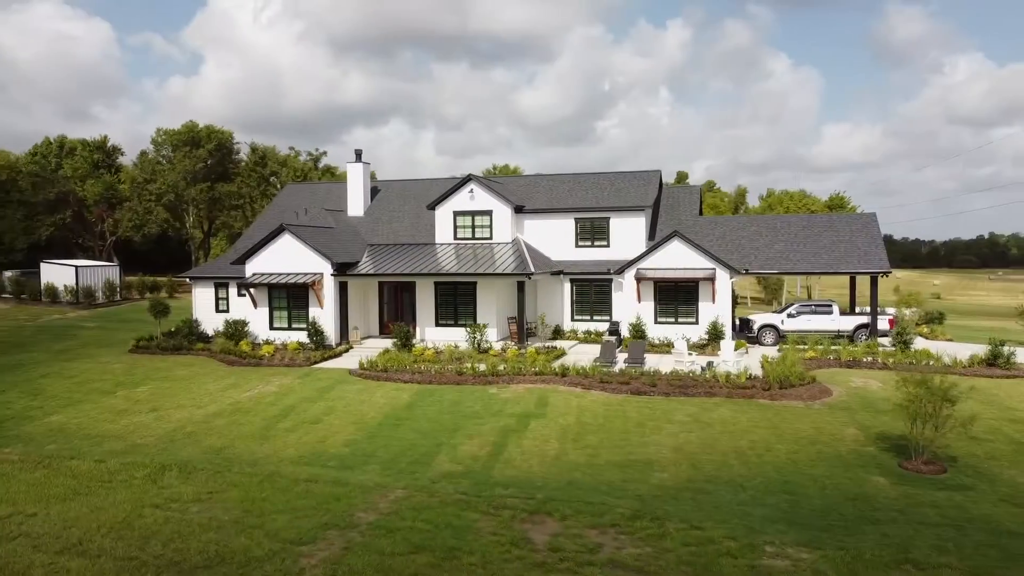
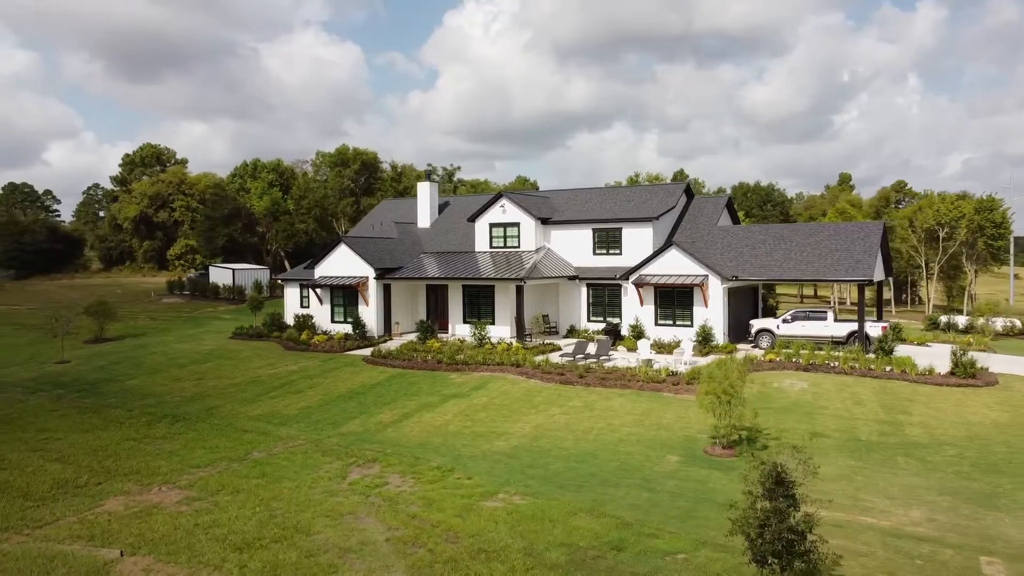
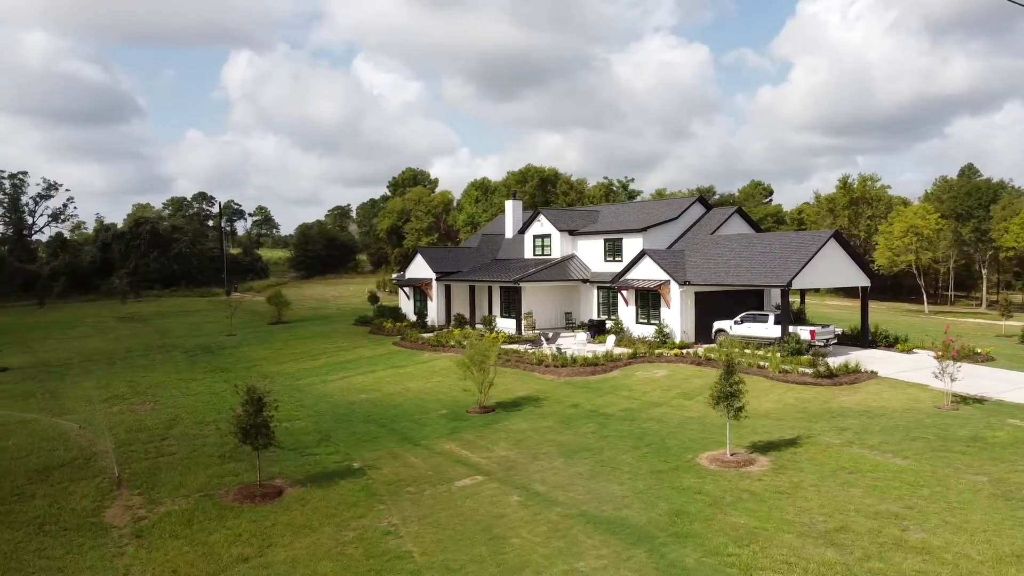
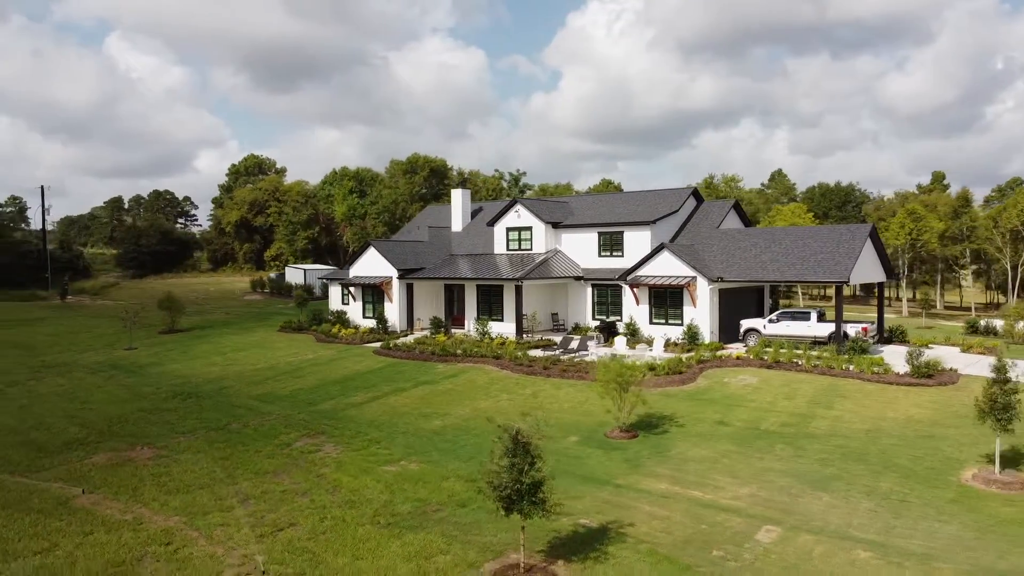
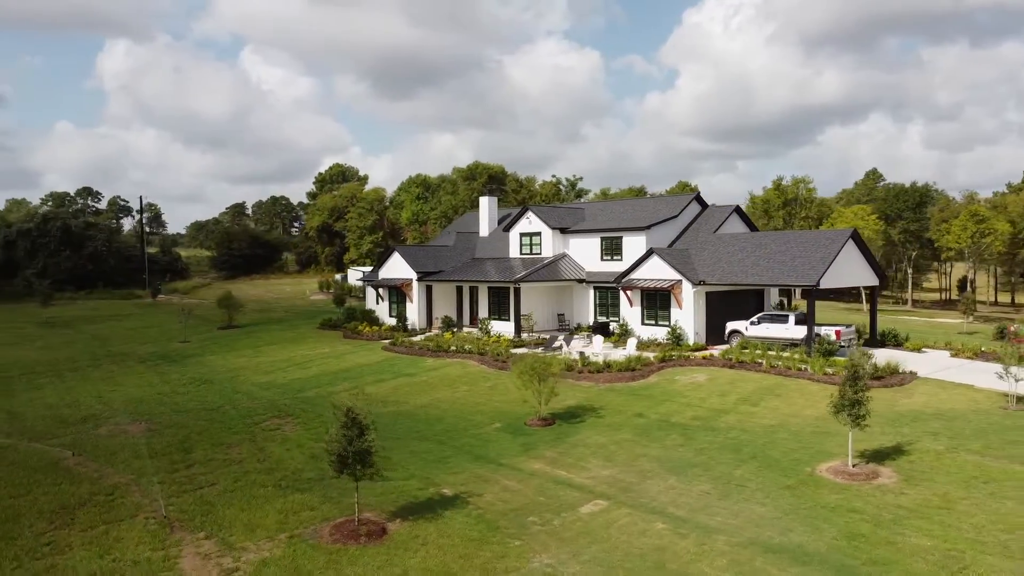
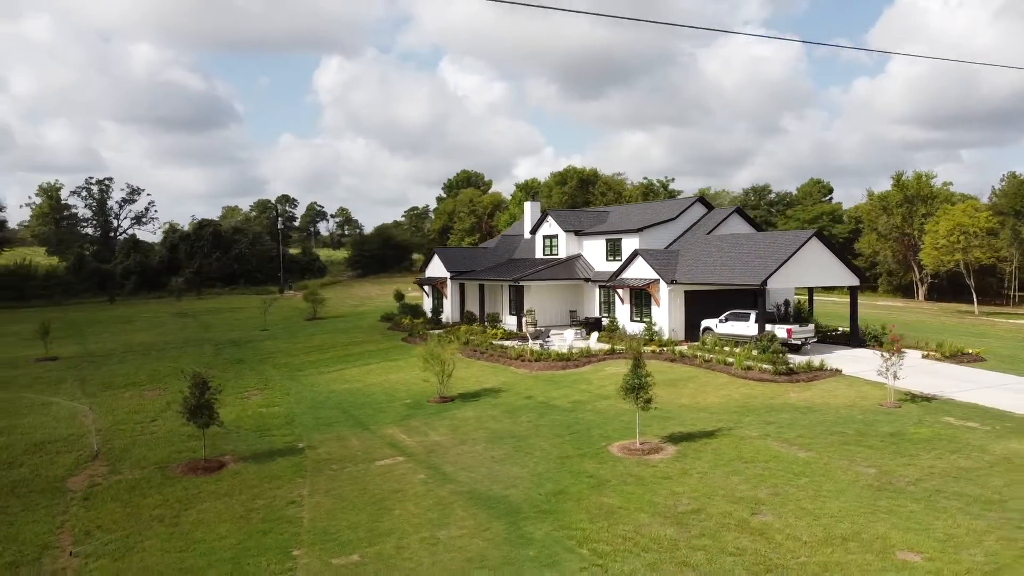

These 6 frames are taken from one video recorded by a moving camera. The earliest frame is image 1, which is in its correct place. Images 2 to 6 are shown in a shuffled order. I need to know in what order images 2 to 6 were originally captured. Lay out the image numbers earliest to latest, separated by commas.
2, 4, 5, 3, 6
